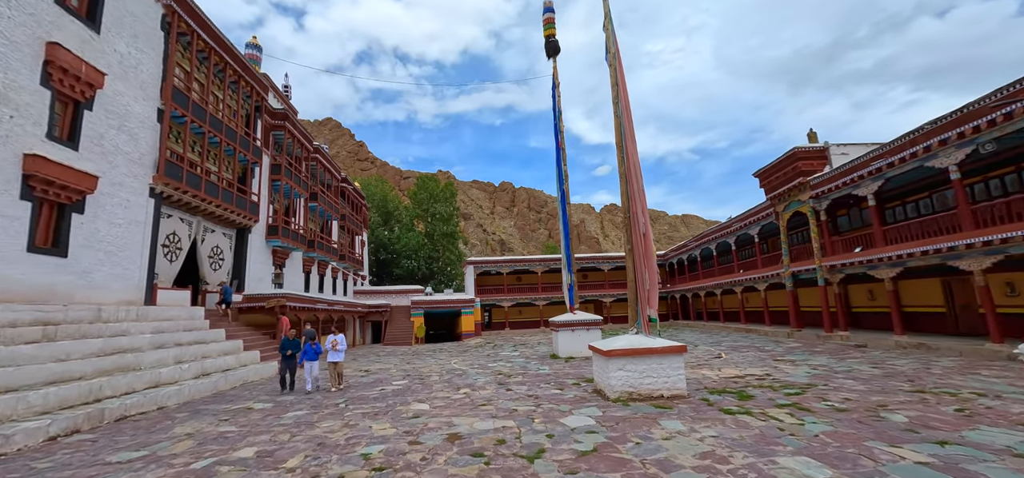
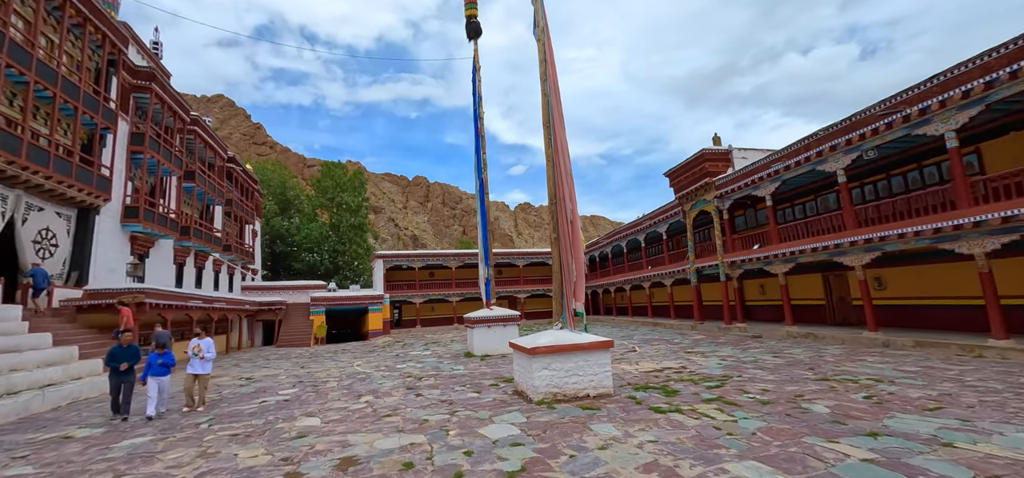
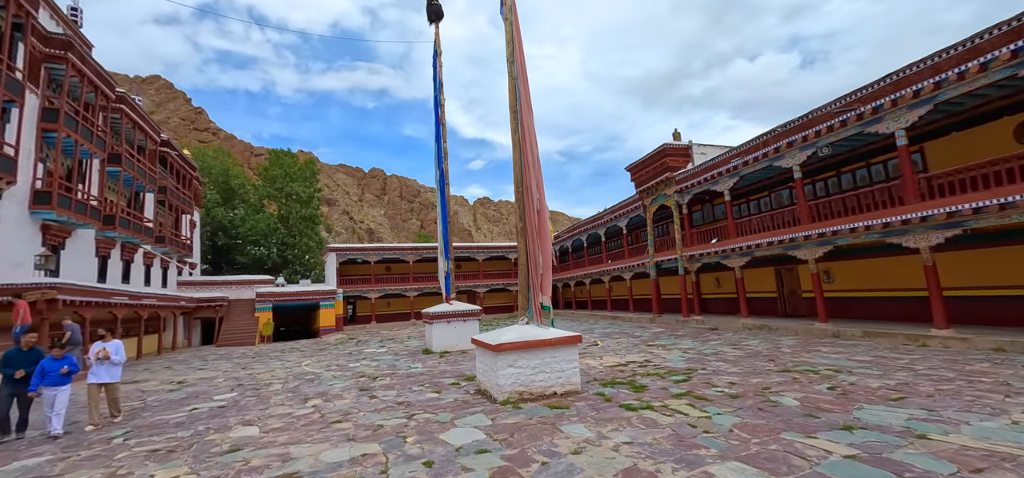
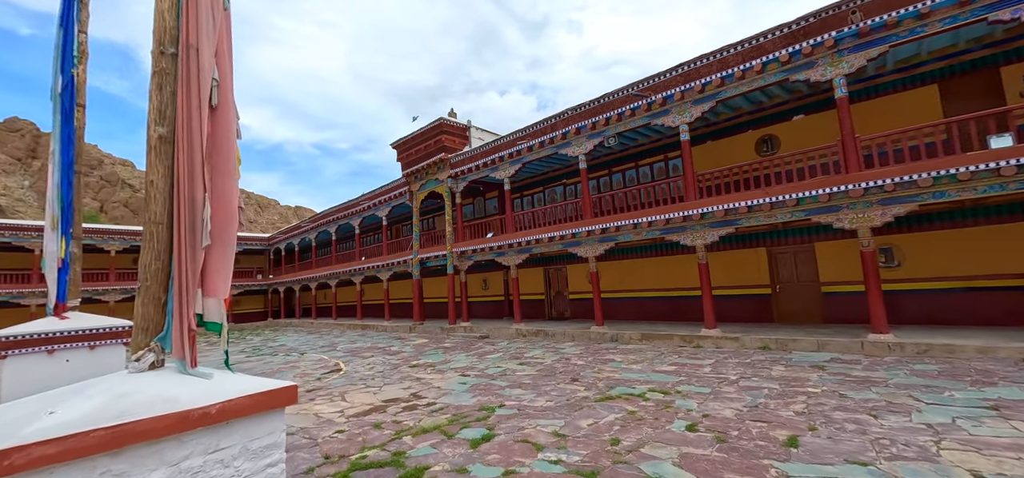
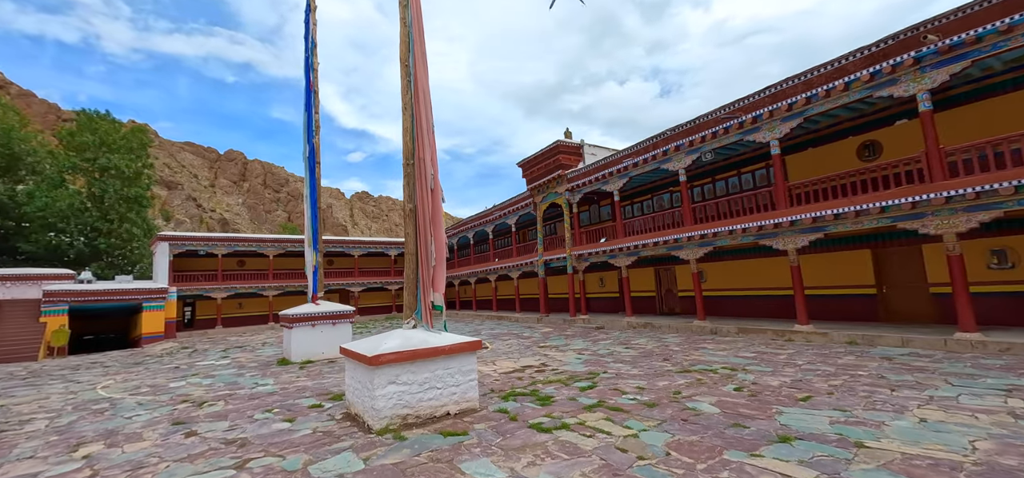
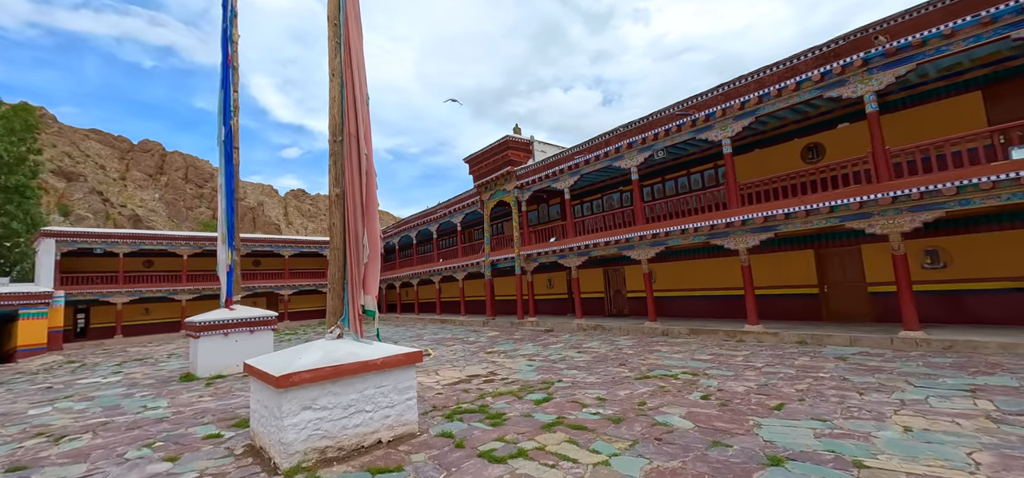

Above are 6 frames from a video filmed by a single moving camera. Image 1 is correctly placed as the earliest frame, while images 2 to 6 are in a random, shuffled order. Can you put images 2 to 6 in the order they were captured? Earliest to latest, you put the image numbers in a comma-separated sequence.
2, 3, 5, 6, 4
